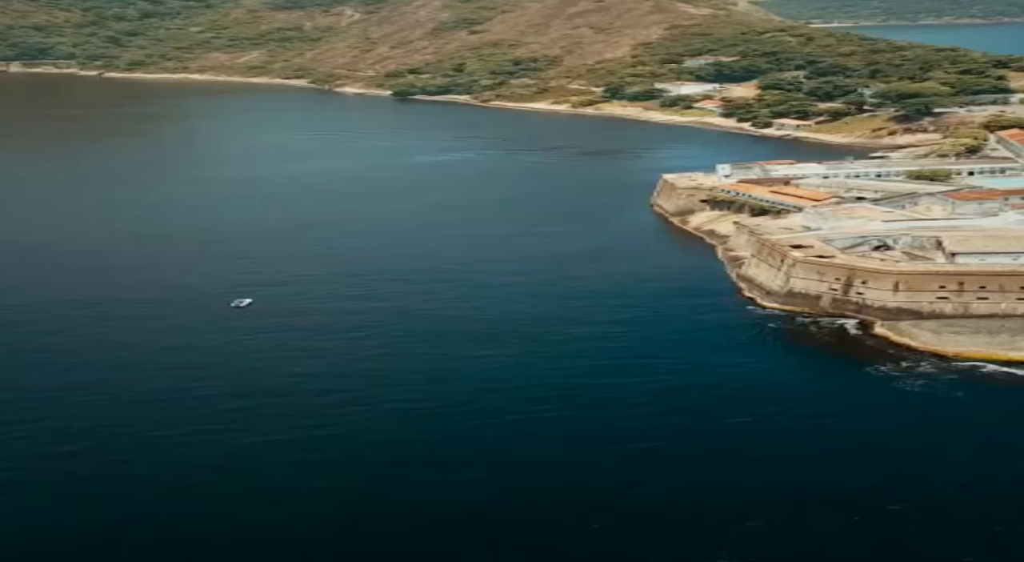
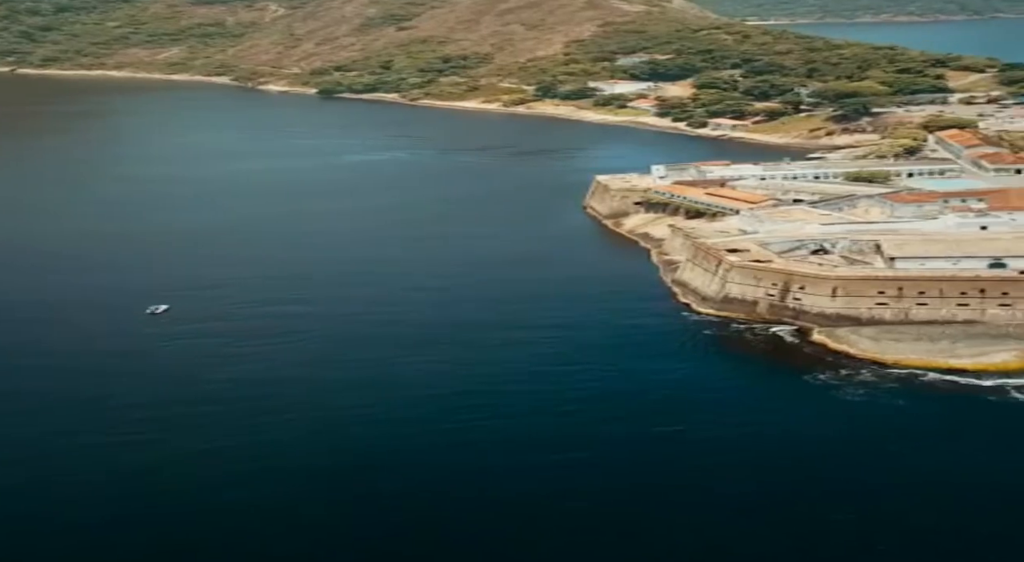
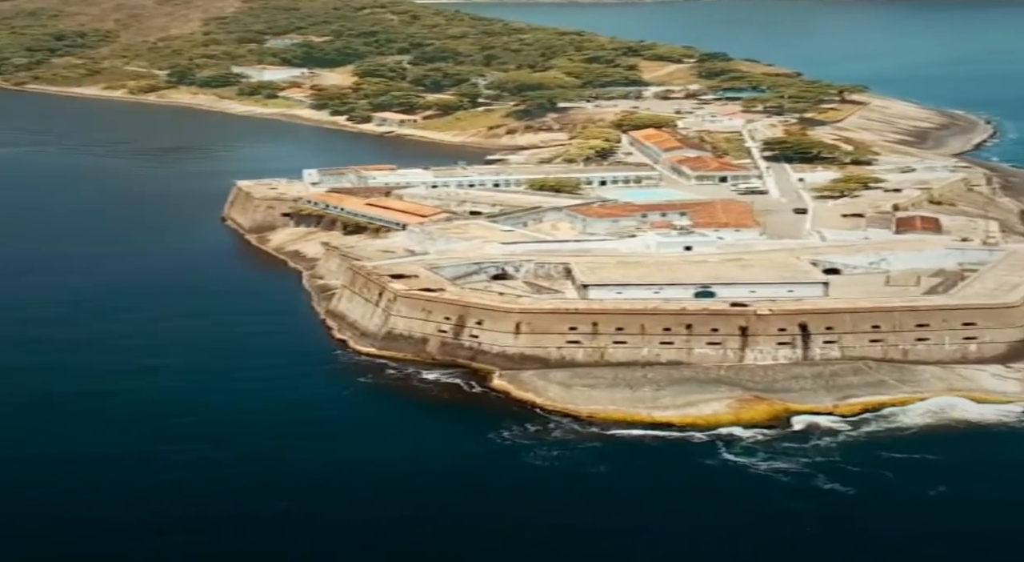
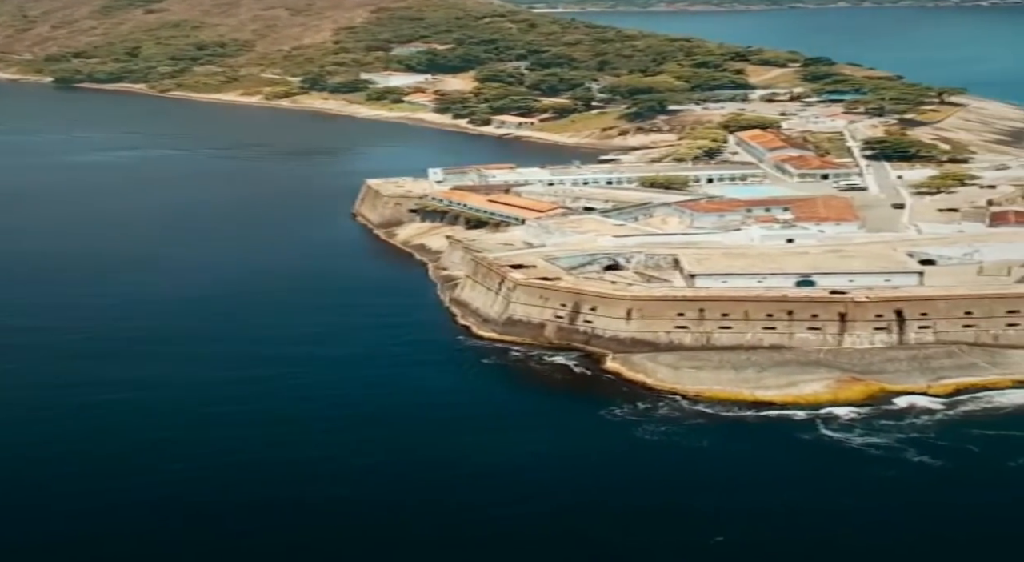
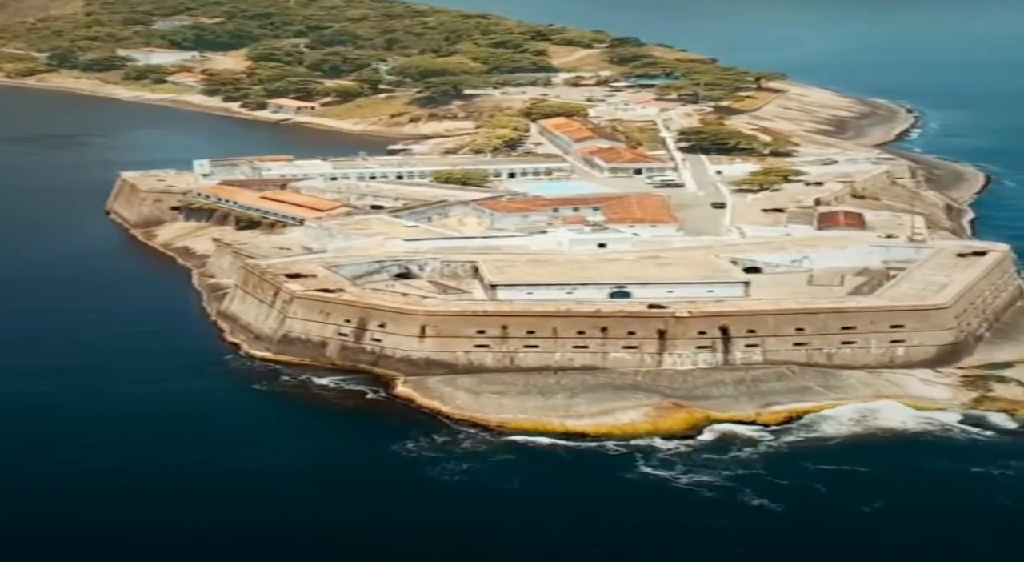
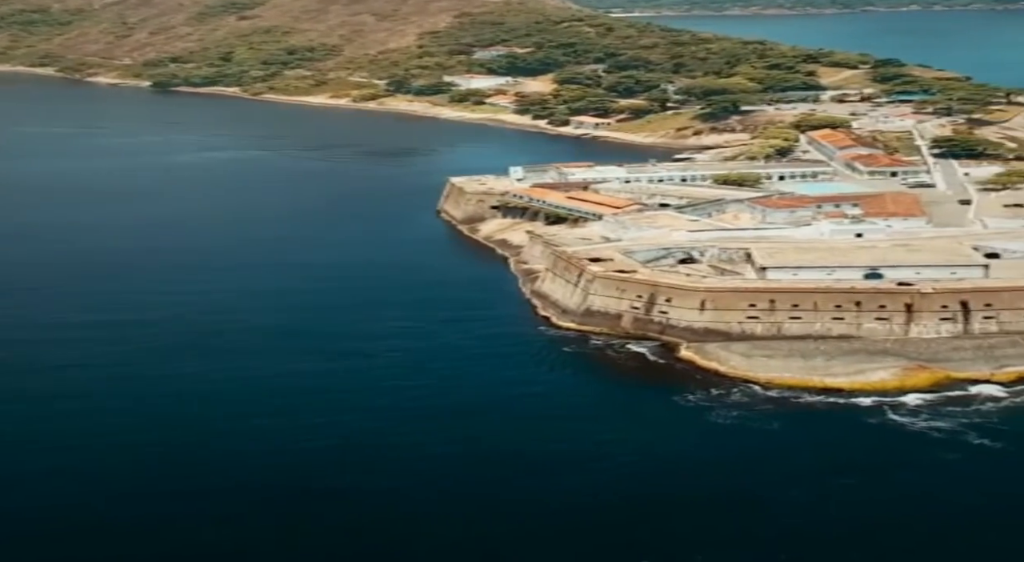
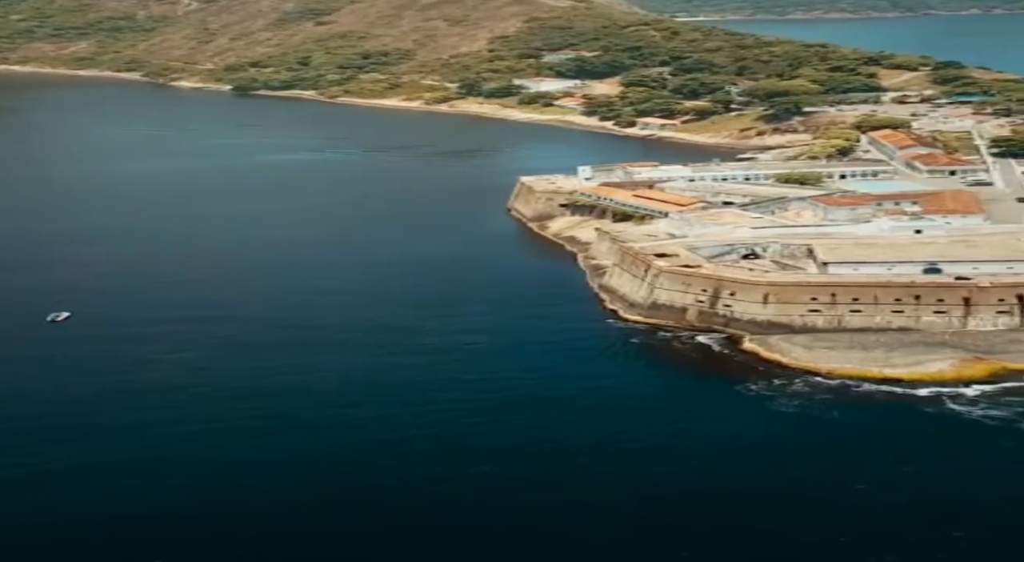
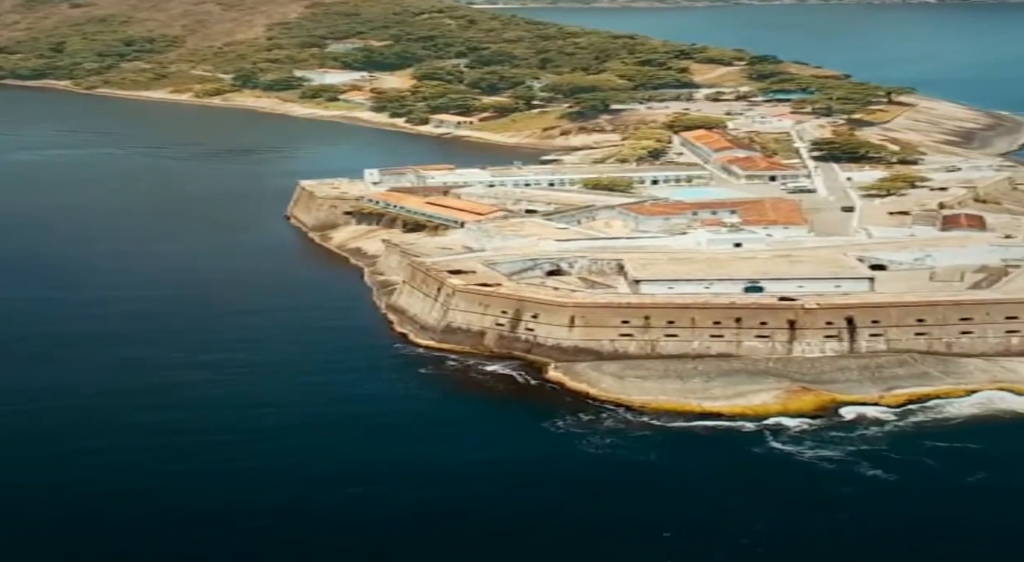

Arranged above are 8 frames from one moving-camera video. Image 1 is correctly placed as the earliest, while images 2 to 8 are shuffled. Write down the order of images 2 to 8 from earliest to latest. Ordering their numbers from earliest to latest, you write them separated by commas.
2, 7, 6, 4, 8, 3, 5
